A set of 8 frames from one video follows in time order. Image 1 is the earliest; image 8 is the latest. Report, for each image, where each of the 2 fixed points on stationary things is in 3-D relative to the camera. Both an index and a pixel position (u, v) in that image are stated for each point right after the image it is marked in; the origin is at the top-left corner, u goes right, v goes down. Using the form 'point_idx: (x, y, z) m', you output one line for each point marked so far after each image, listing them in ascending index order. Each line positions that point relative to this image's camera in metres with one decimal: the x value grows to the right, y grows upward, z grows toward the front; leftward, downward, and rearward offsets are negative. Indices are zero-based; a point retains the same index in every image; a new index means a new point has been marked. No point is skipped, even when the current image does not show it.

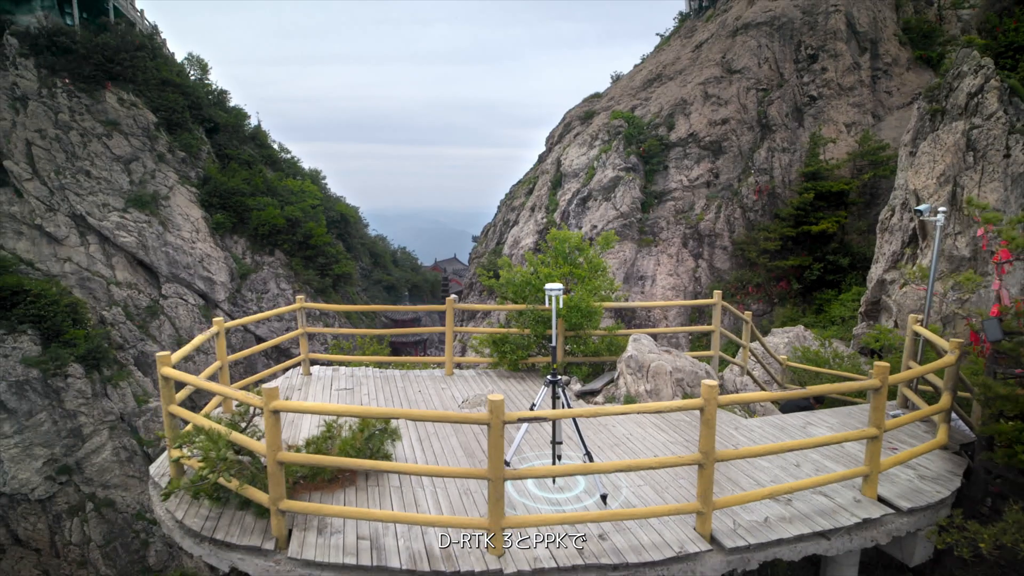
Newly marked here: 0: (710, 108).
0: (+2.3, +2.1, +6.6) m
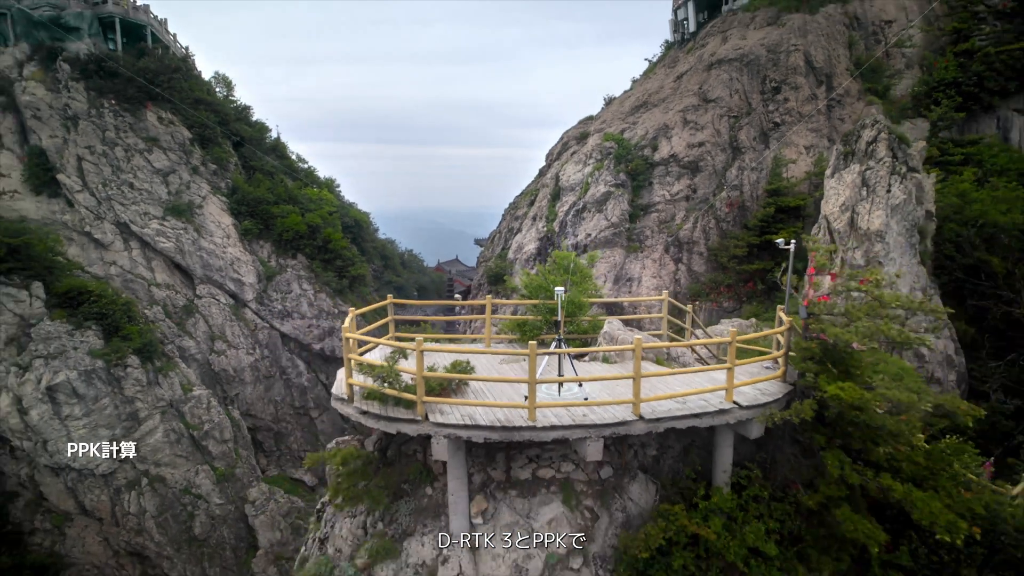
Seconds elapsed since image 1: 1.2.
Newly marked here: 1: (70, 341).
0: (+2.4, +2.1, +7.6) m
1: (-6.1, -0.8, +8.3) m
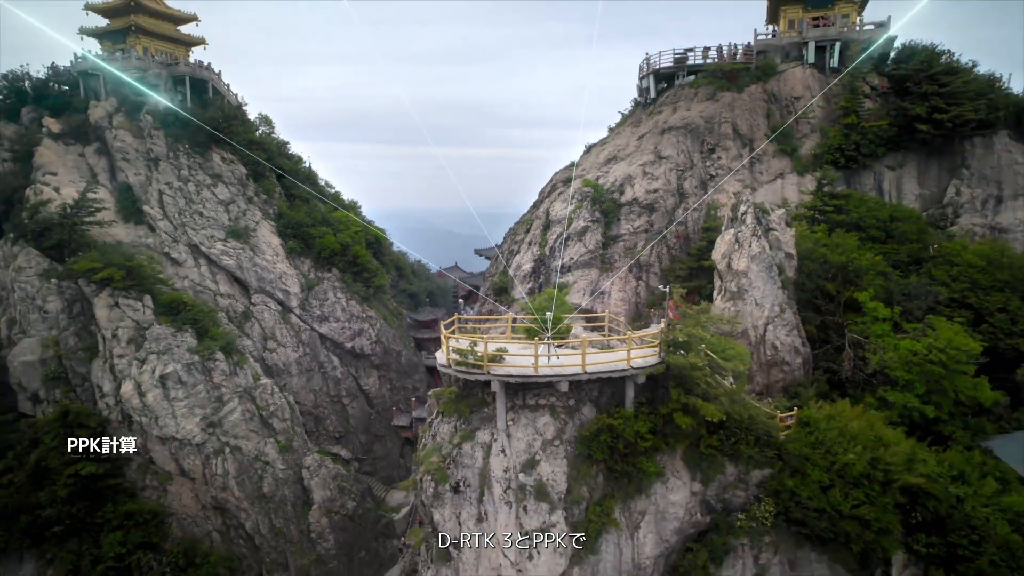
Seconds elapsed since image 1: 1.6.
0: (+2.4, +1.9, +10.0) m
1: (-6.1, -1.0, +10.6) m
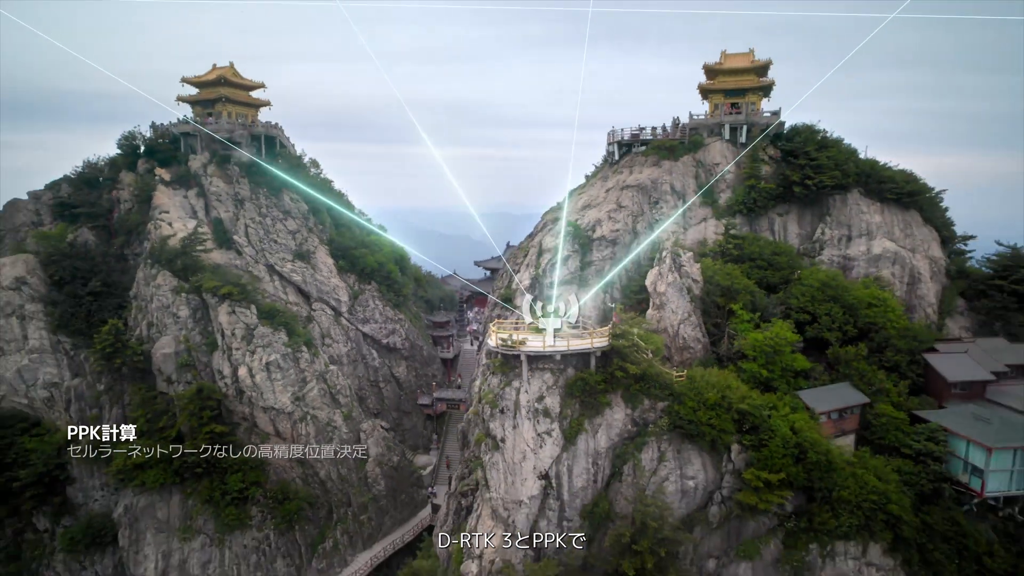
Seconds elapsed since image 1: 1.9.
0: (+2.5, +1.6, +14.1) m
1: (-6.0, -1.3, +14.4) m
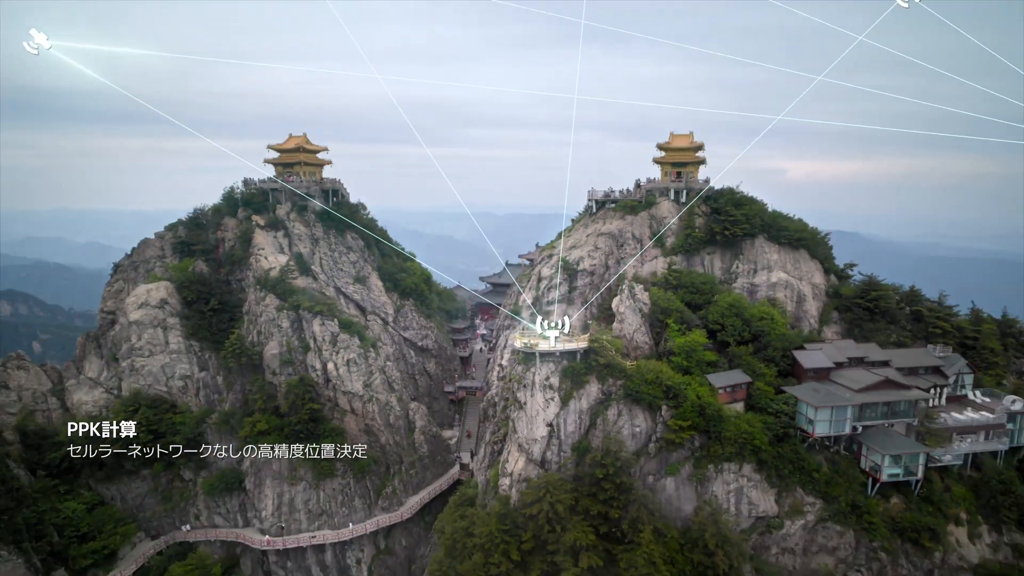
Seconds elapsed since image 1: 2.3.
0: (+2.8, +1.0, +19.9) m
1: (-5.7, -1.9, +19.9) m
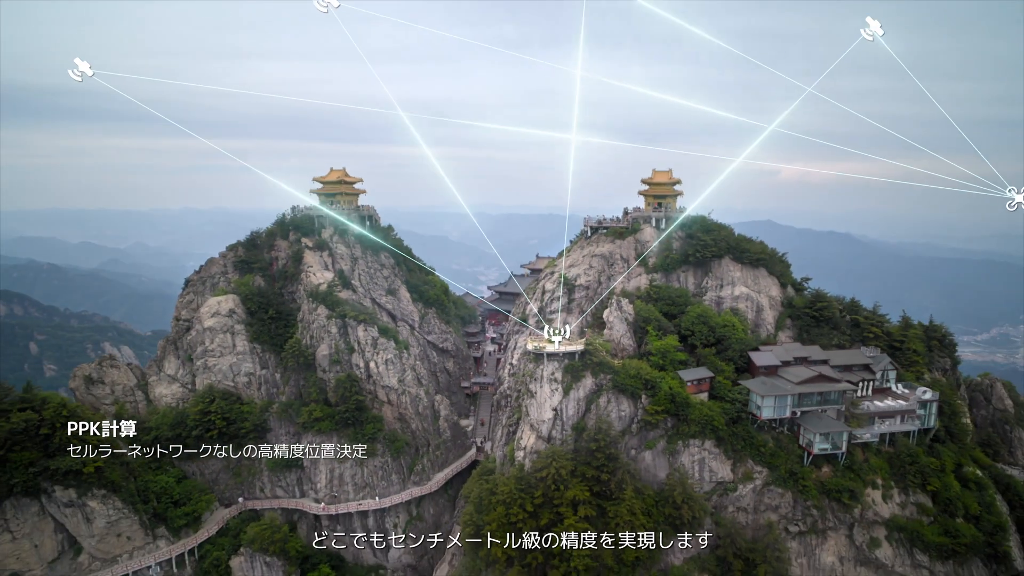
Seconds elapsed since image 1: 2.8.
0: (+3.2, +0.5, +23.9) m
1: (-5.3, -2.4, +23.9) m
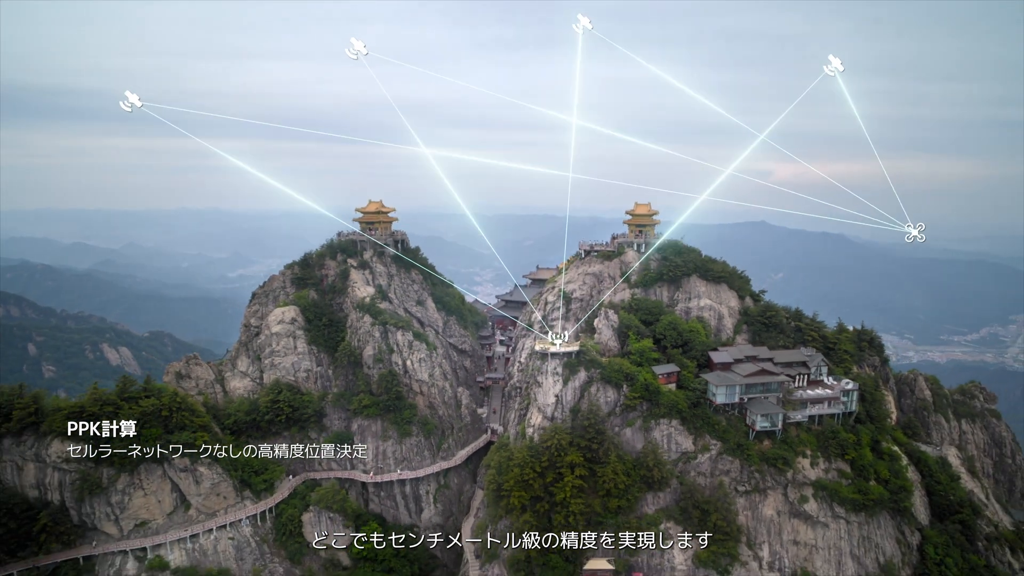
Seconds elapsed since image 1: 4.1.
0: (+3.6, -0.1, +29.5) m
1: (-4.9, -3.0, +29.4) m
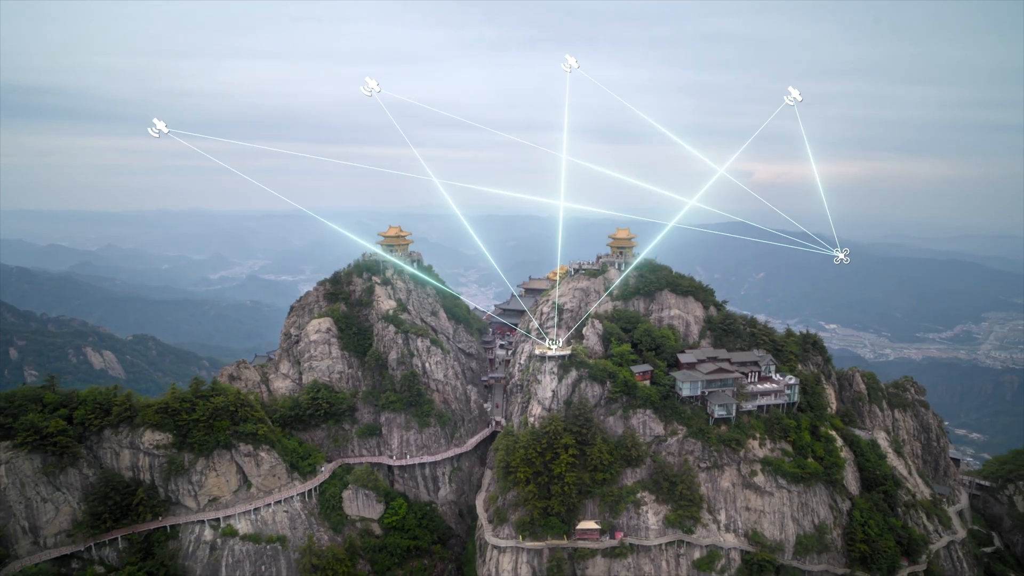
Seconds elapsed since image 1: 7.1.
0: (+3.7, -0.9, +34.9) m
1: (-4.8, -3.8, +34.6) m
